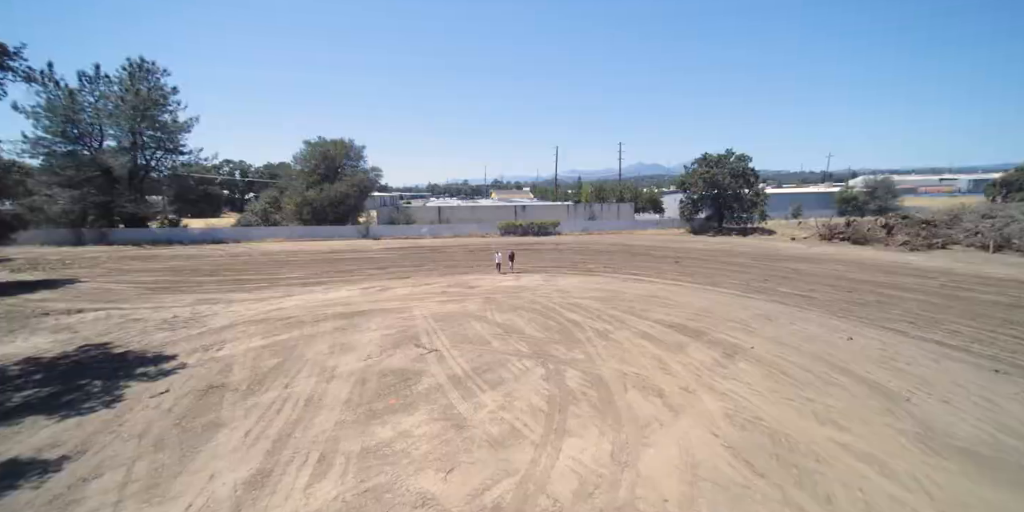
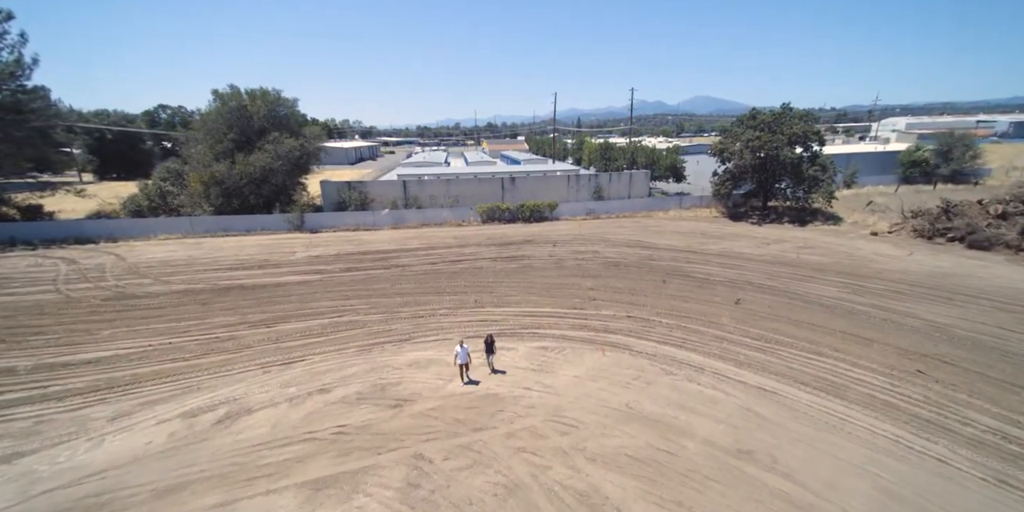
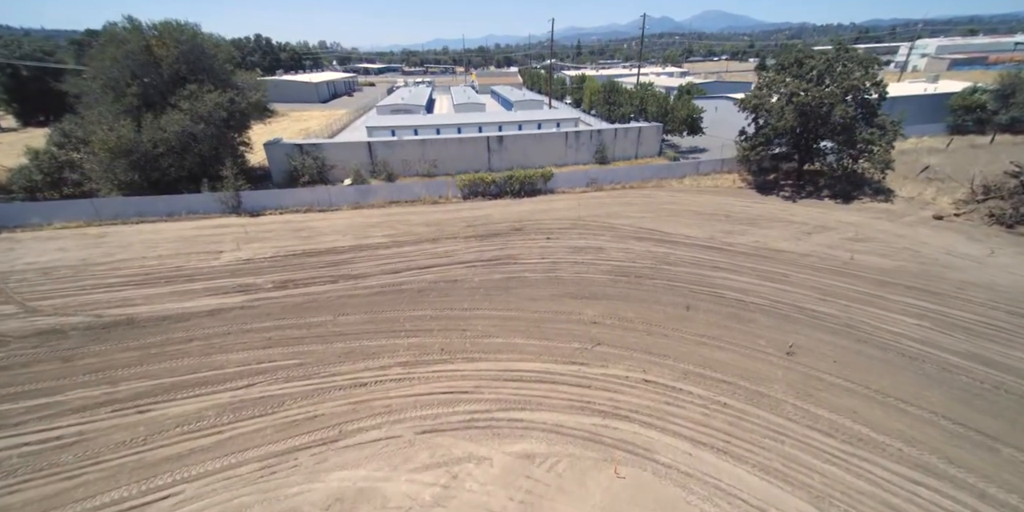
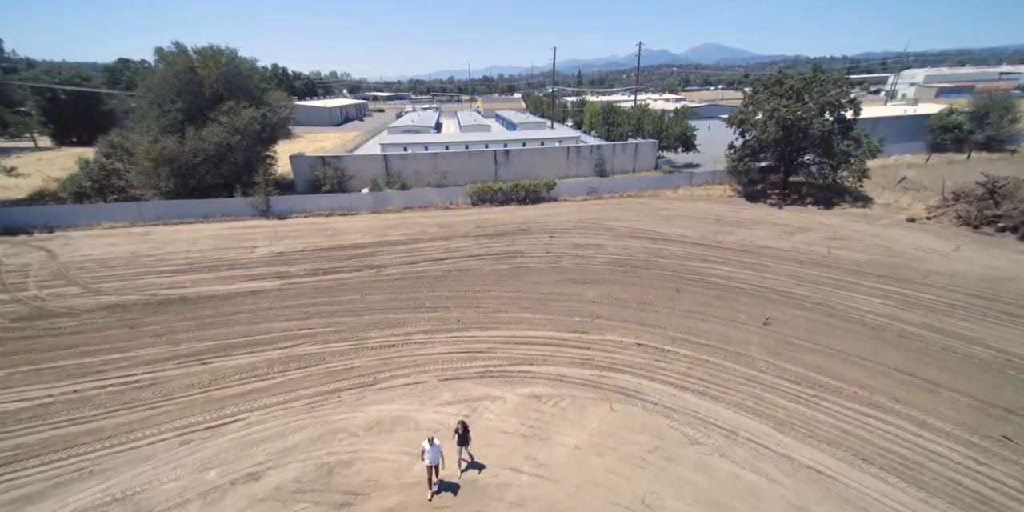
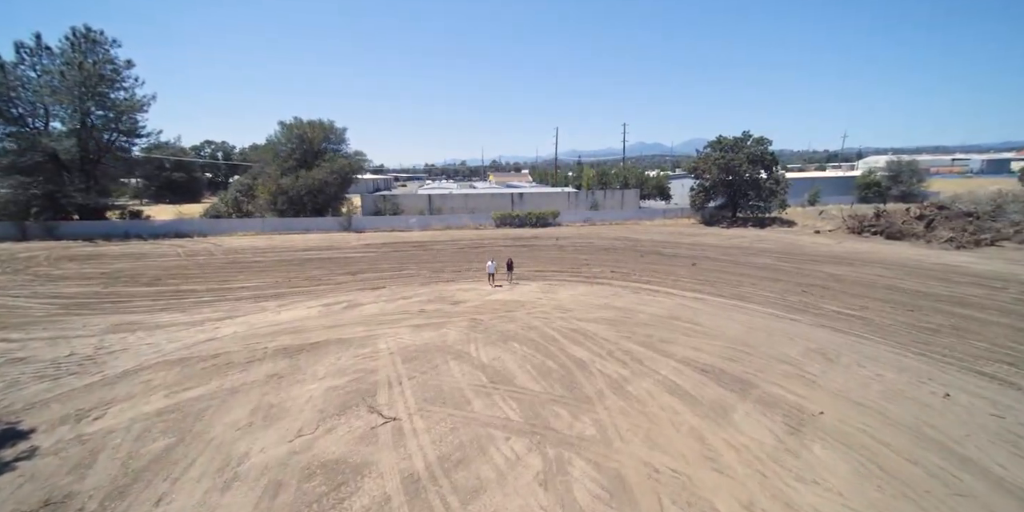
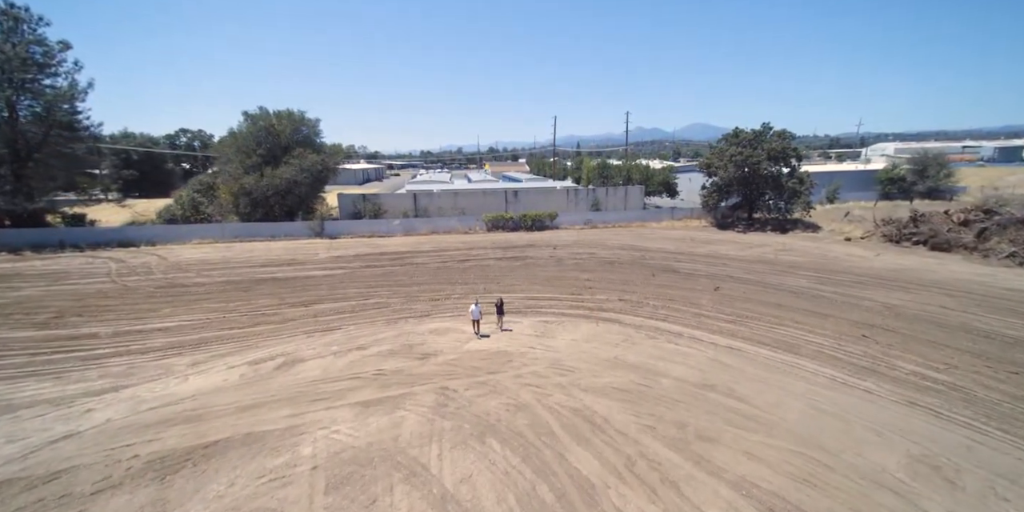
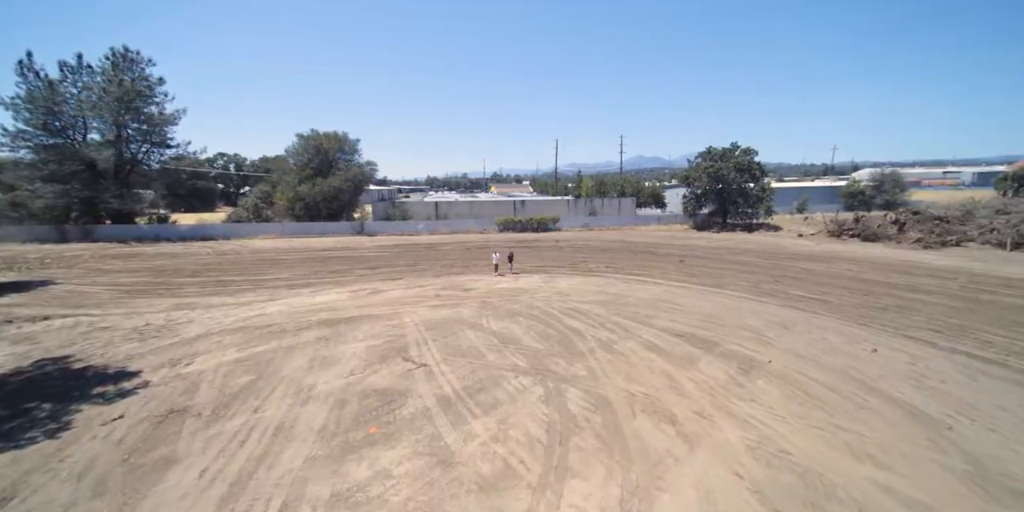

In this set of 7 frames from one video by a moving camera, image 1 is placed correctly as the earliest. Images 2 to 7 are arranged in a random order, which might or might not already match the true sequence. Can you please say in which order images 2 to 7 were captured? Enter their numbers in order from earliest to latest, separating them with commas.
7, 5, 6, 2, 4, 3
